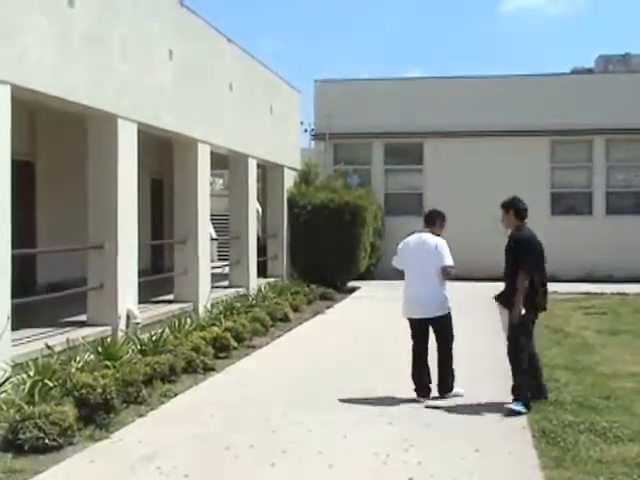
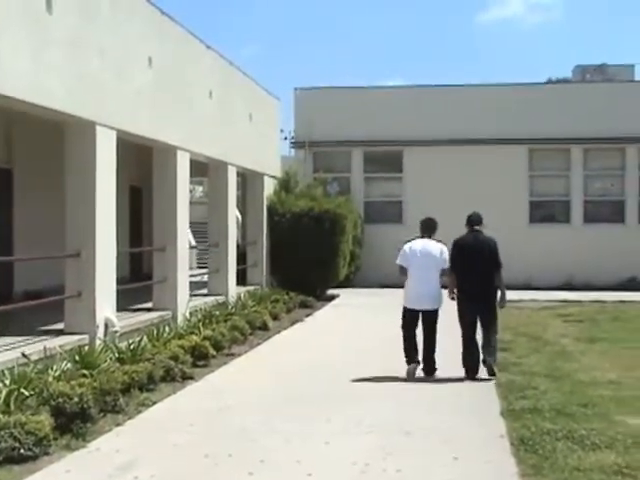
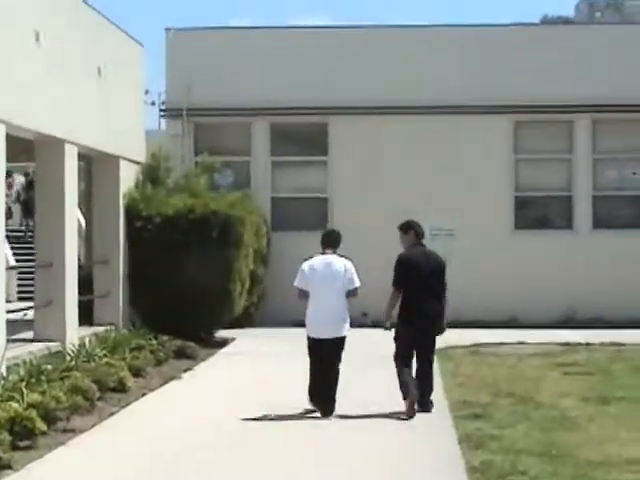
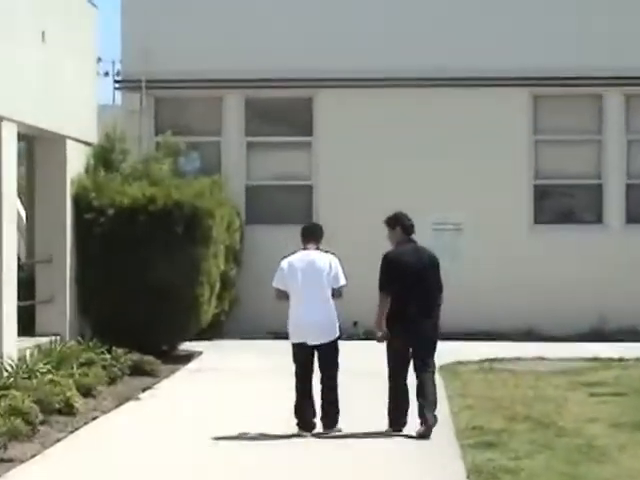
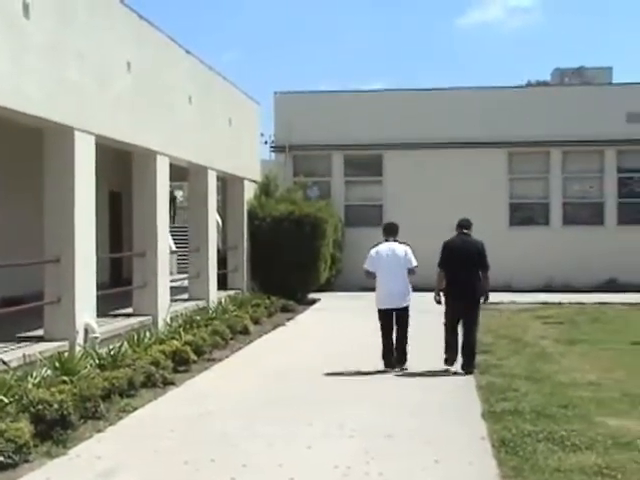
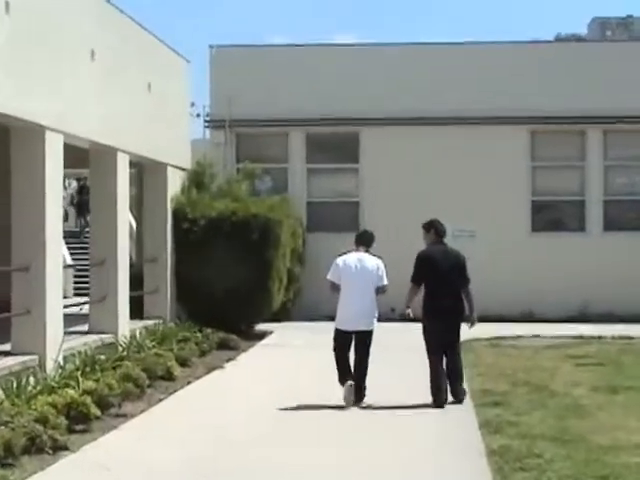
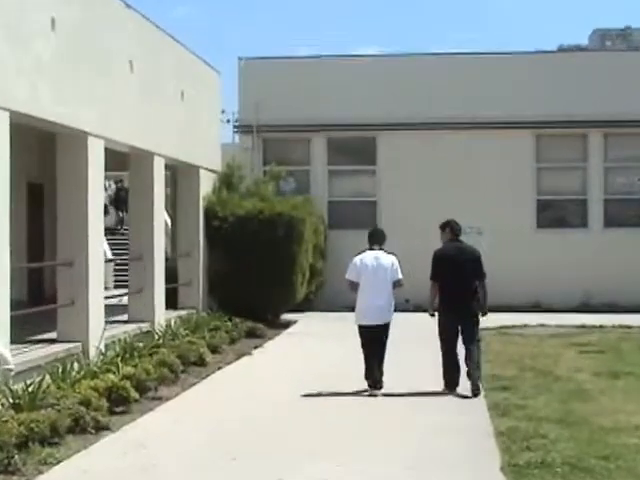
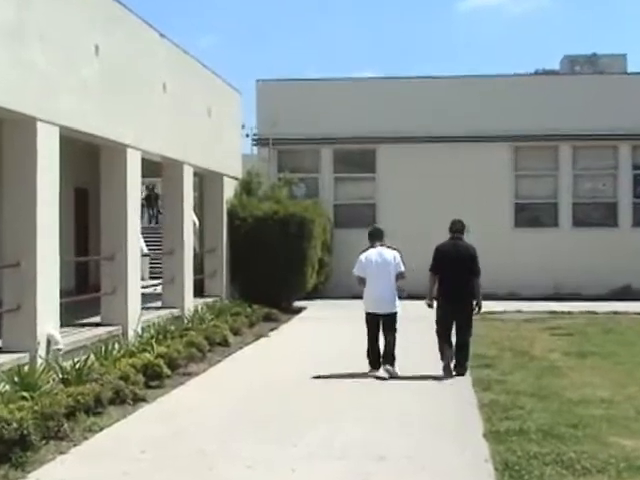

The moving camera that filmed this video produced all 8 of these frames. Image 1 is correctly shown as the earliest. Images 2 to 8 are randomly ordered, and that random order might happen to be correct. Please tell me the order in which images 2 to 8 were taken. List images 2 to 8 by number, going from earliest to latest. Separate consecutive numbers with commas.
2, 5, 8, 7, 6, 3, 4
